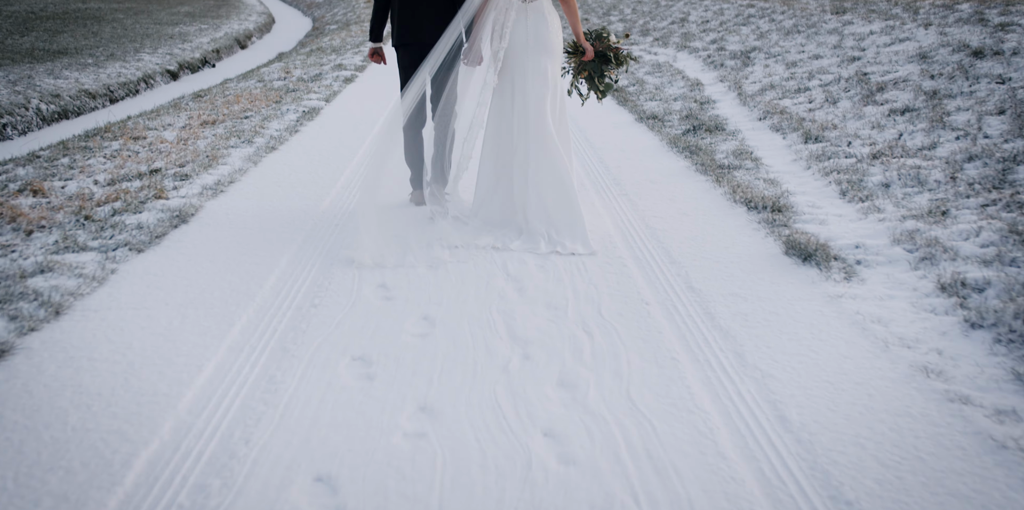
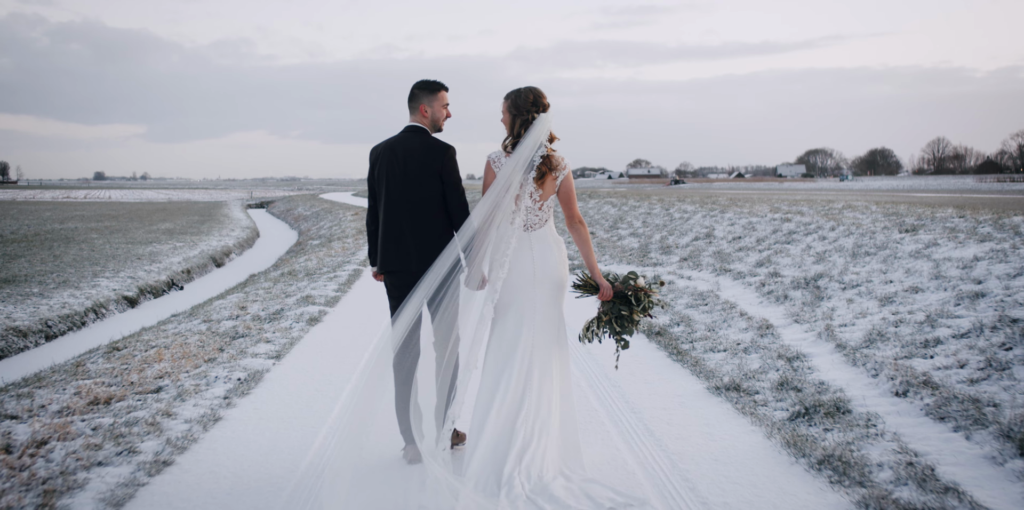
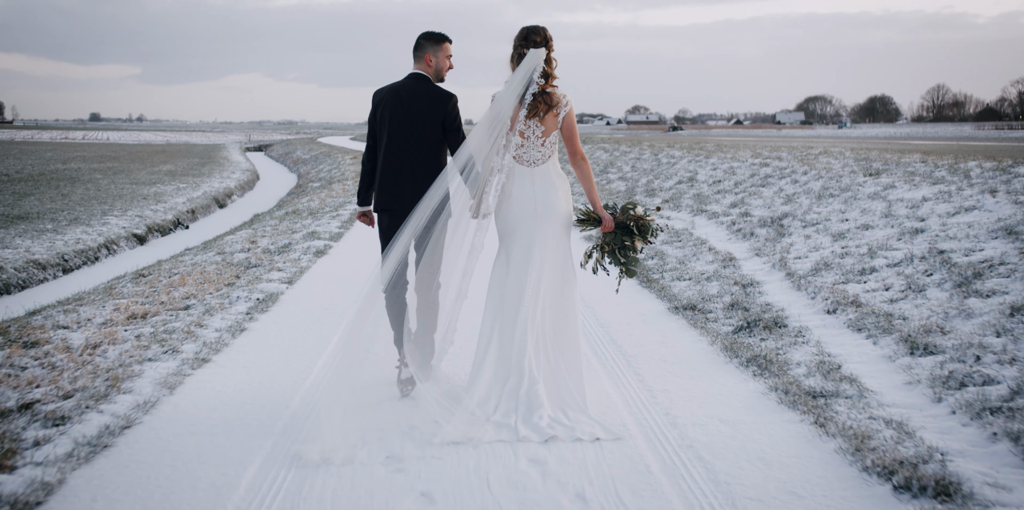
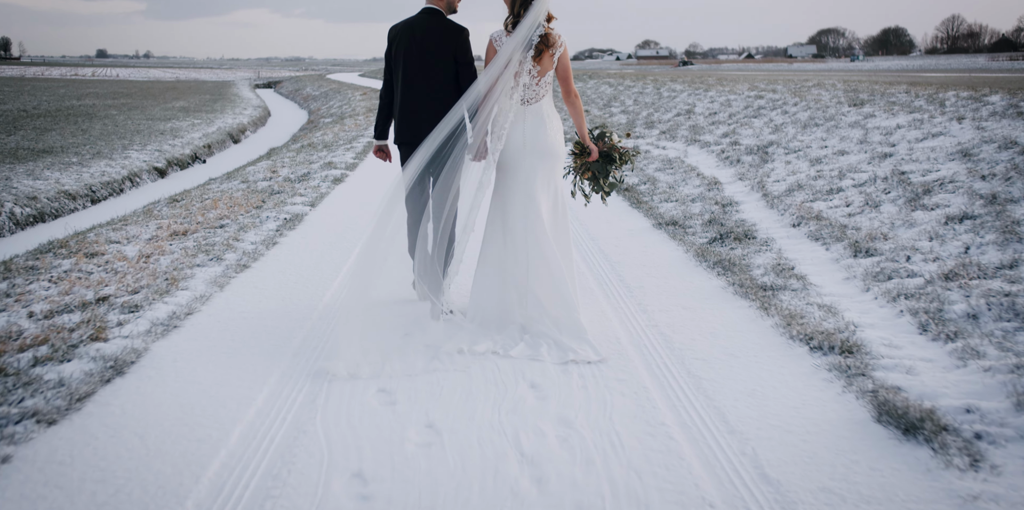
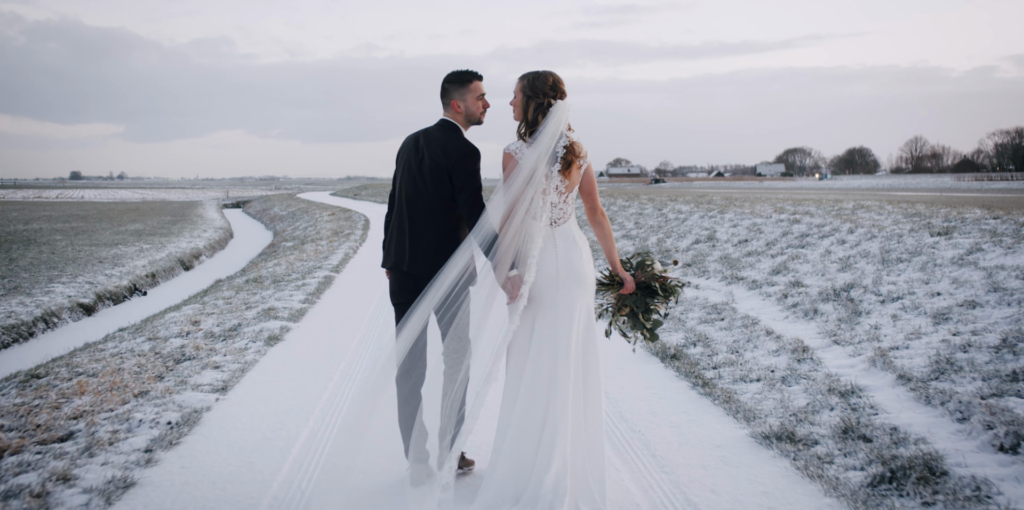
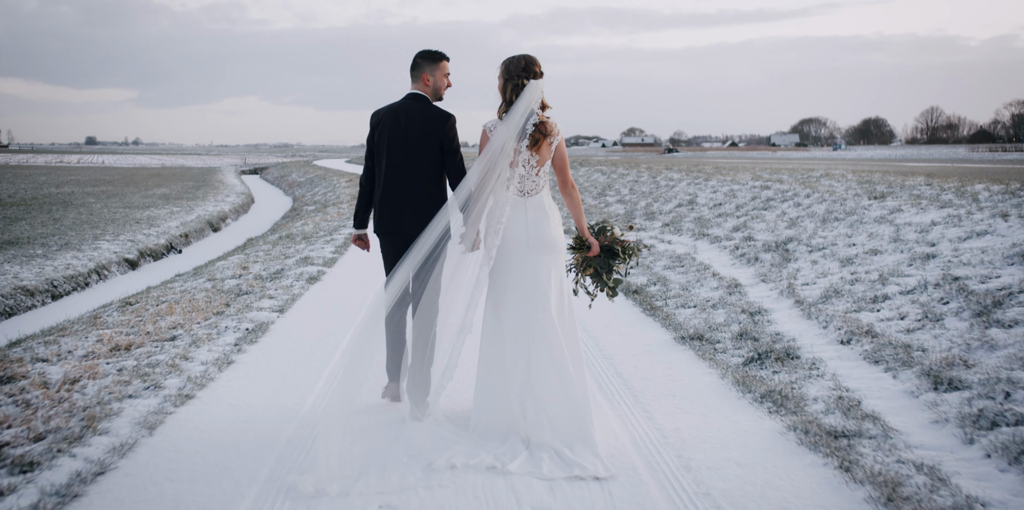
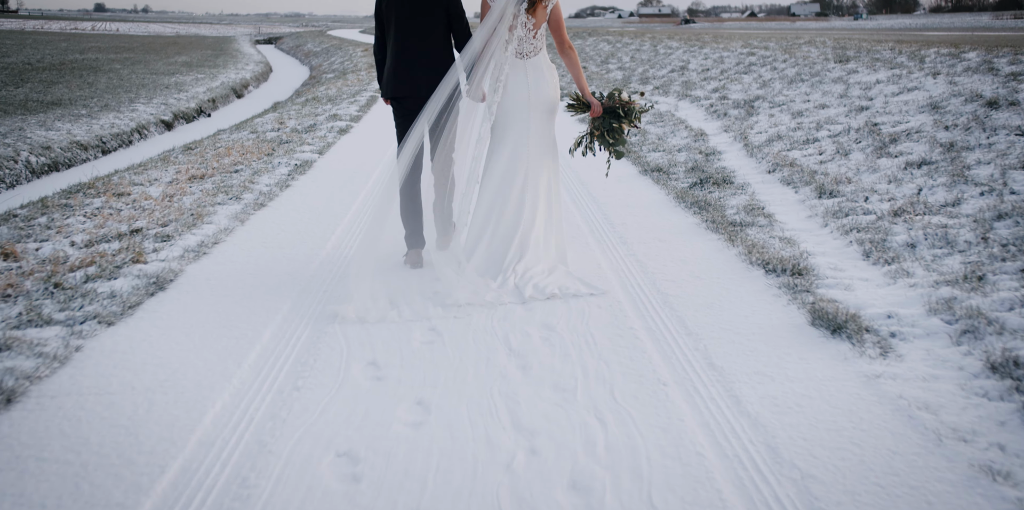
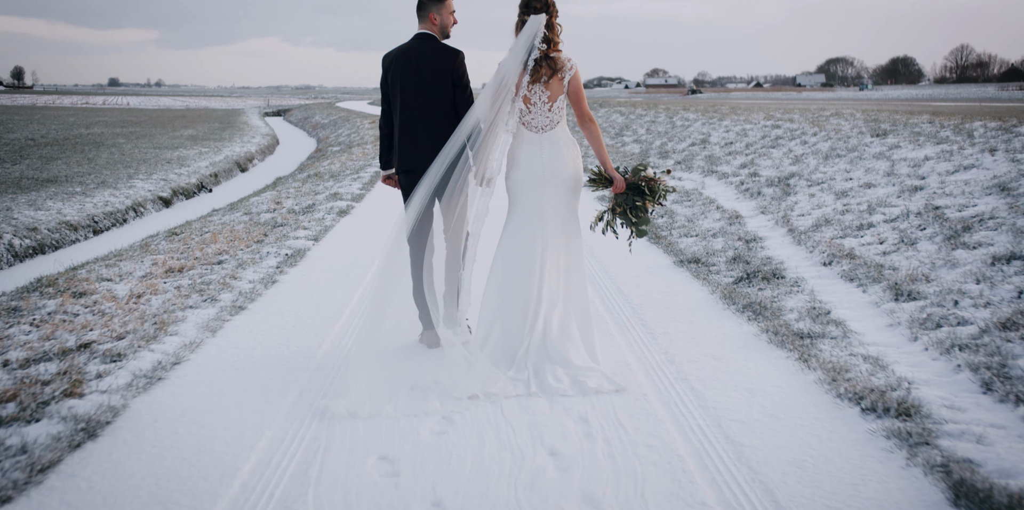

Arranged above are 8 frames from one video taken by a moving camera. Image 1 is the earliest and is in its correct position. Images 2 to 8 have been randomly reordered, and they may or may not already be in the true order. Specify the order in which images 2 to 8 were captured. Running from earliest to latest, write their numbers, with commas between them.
7, 4, 8, 3, 6, 2, 5
